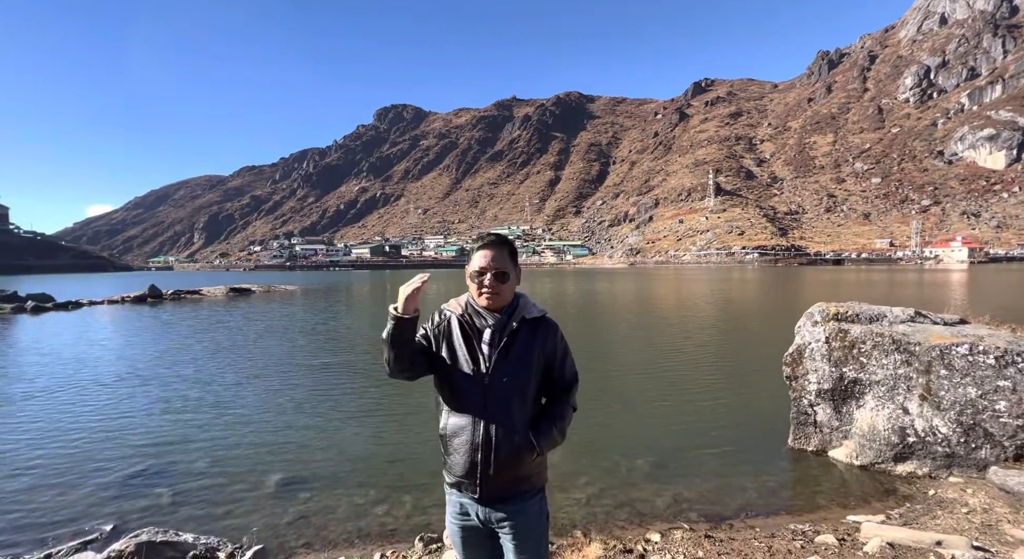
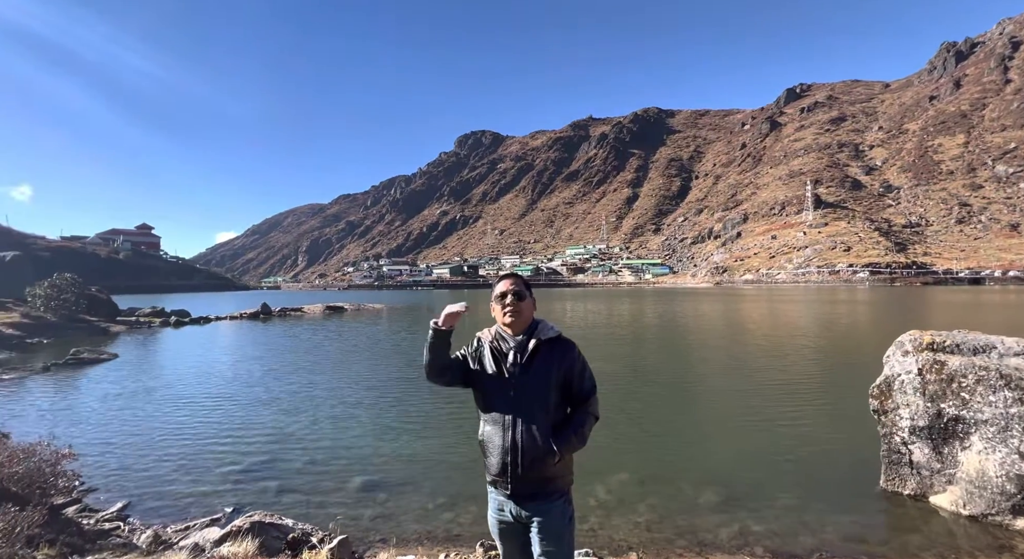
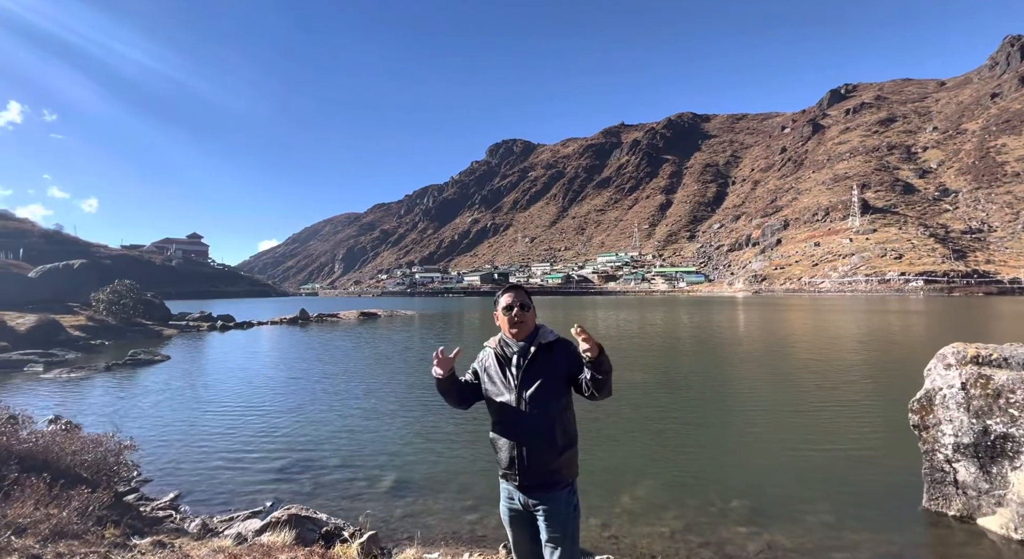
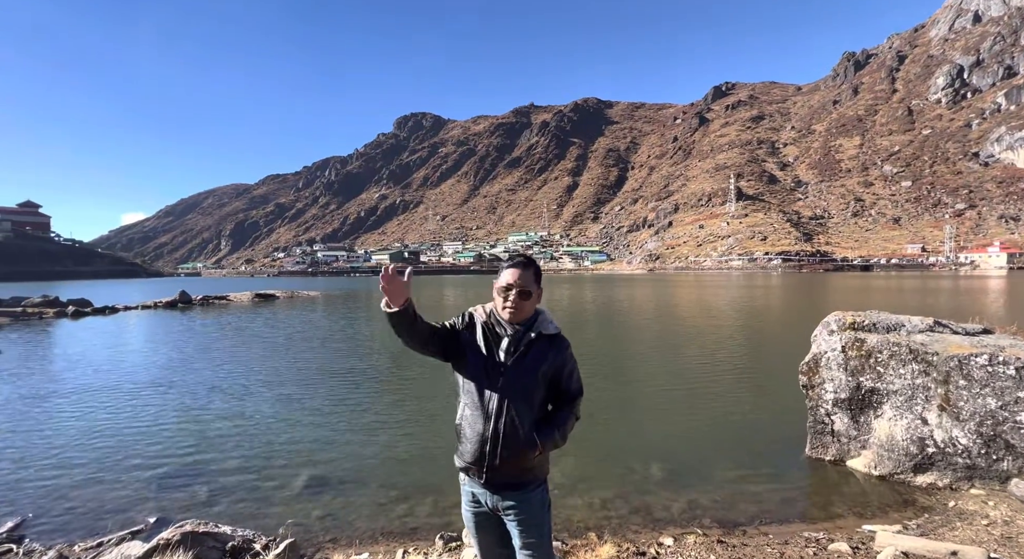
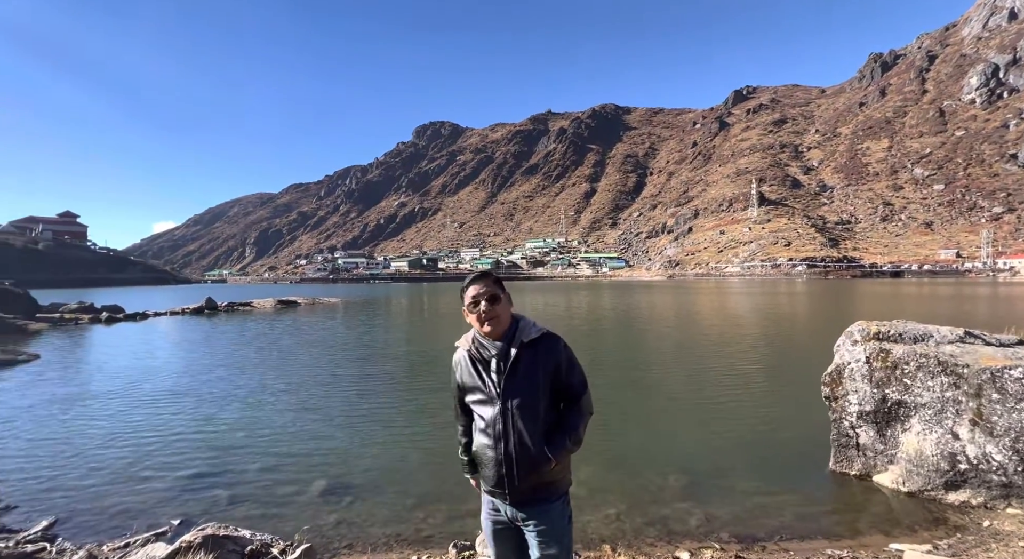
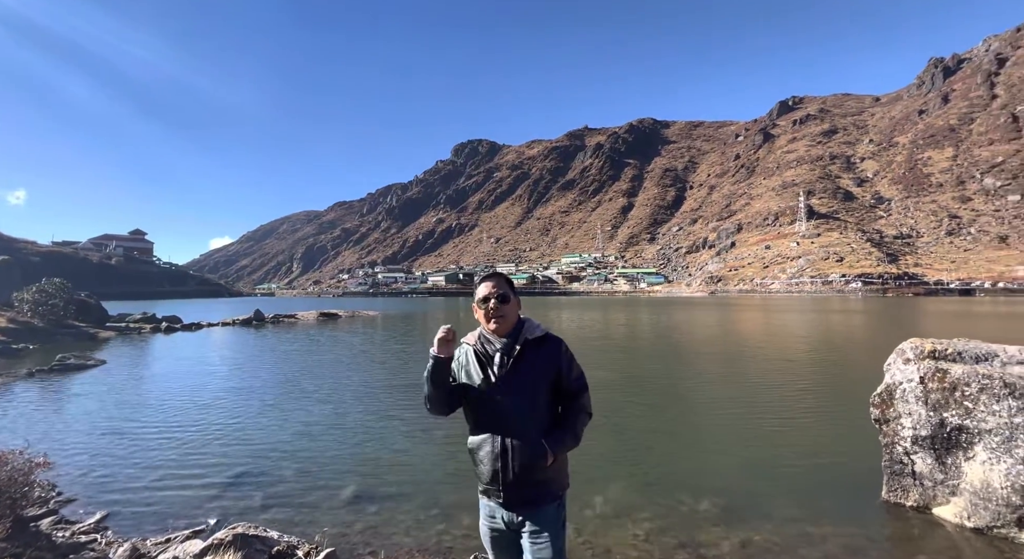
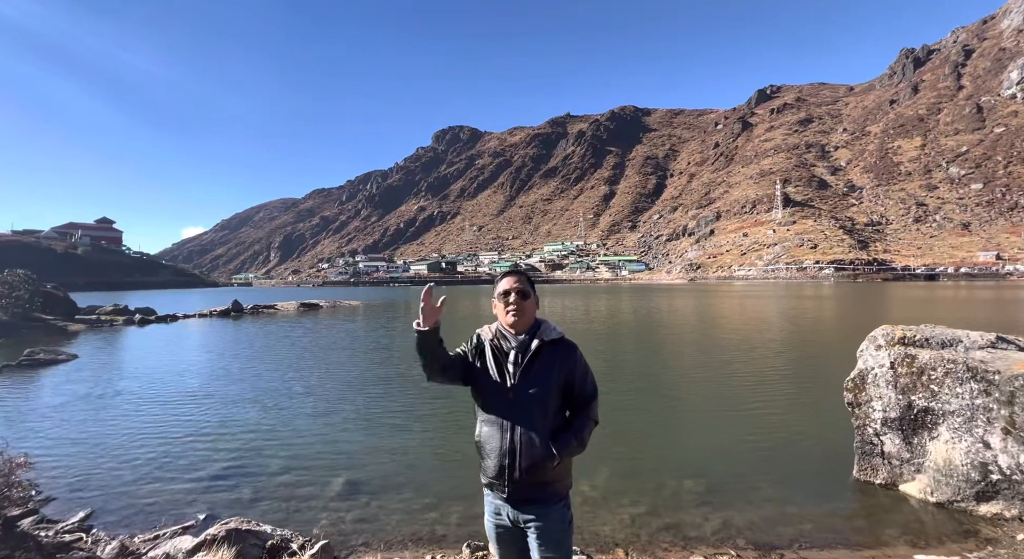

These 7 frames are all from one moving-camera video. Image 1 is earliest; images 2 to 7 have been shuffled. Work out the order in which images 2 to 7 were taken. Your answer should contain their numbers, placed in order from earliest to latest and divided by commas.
4, 5, 7, 2, 3, 6
